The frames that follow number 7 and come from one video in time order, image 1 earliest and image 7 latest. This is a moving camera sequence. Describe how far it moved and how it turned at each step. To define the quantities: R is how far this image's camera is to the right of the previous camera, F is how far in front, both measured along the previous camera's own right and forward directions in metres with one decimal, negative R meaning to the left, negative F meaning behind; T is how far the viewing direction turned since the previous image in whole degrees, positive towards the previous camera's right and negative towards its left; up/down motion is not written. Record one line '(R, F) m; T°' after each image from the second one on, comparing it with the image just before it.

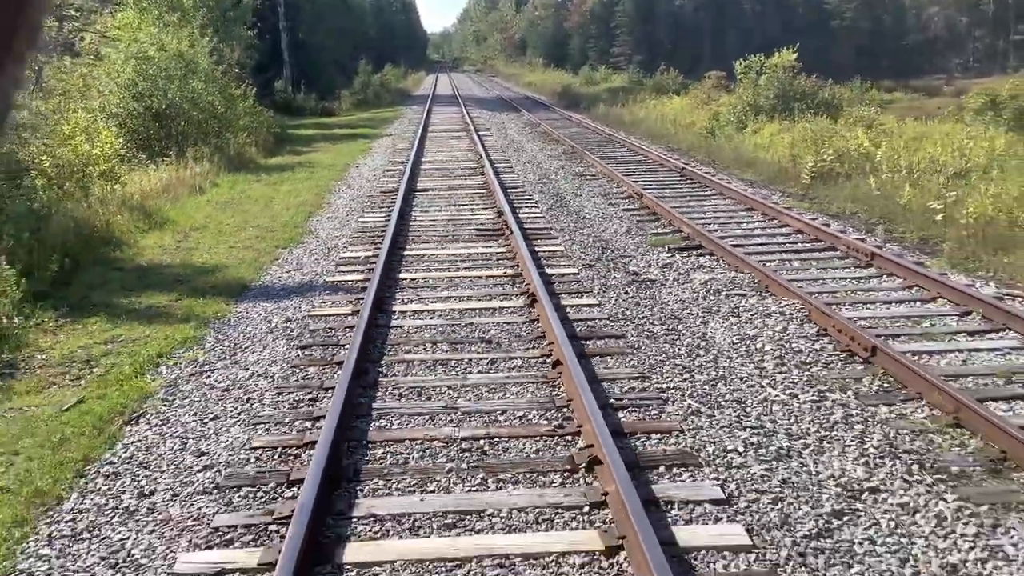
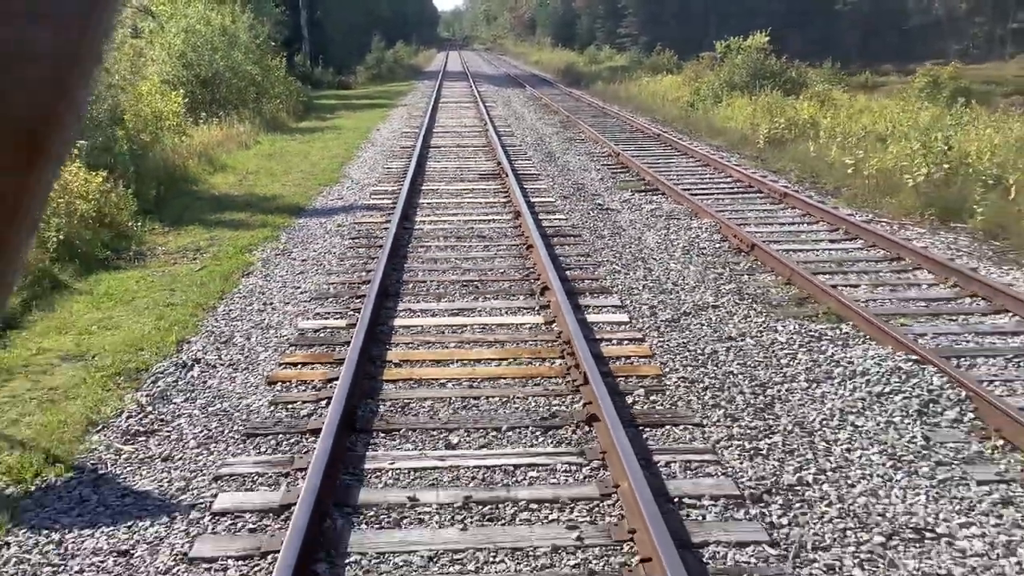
(+0.2, -2.6) m; 0°
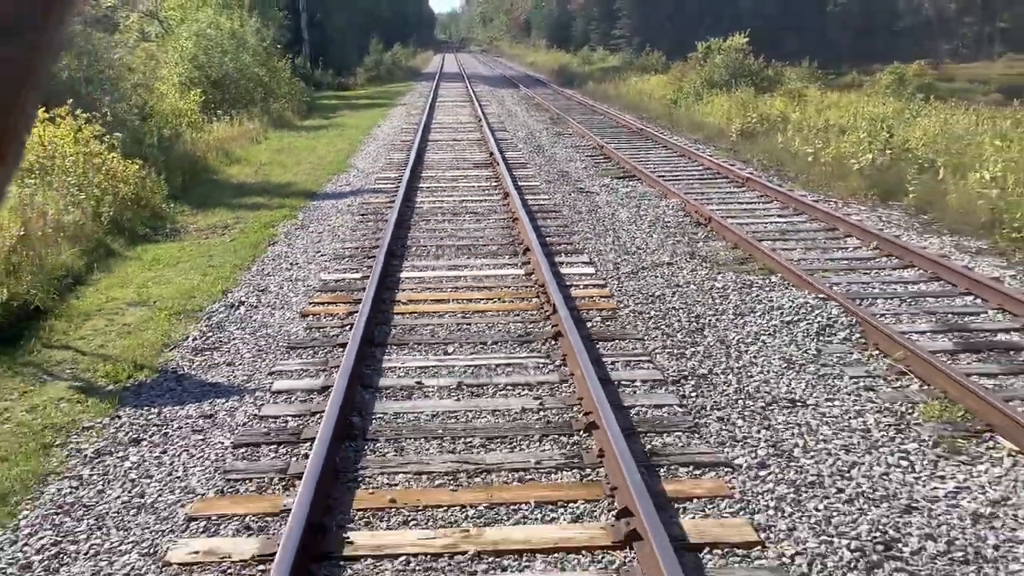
(+0.1, -1.3) m; 0°
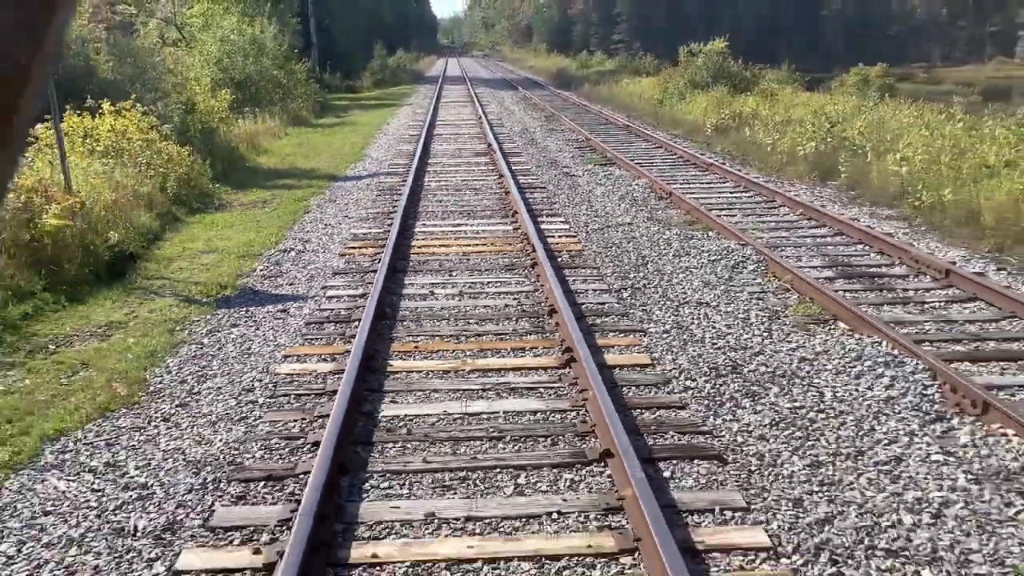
(+0.1, -2.0) m; 0°
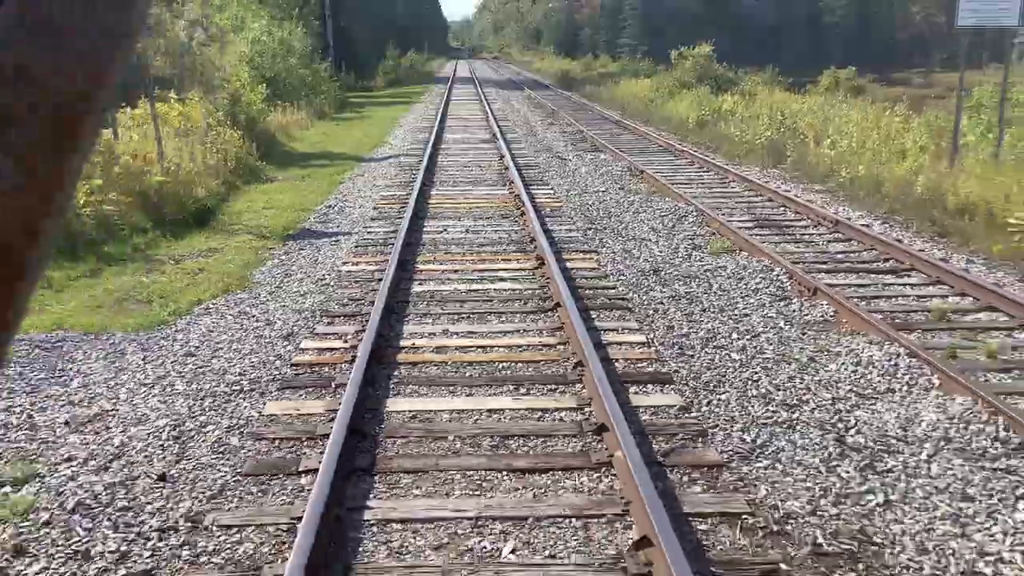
(+0.1, -2.4) m; 0°
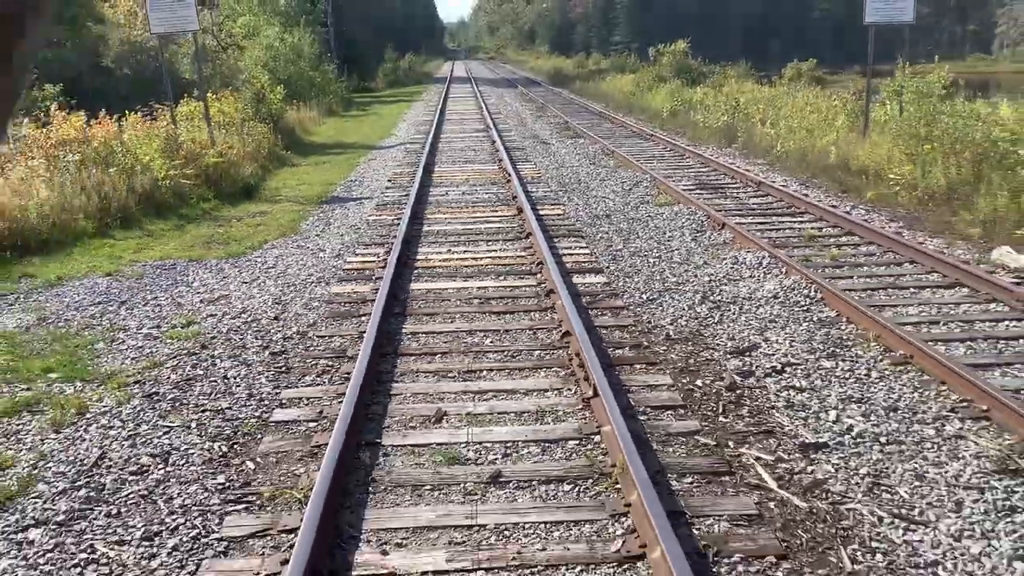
(+0.1, -2.5) m; 0°
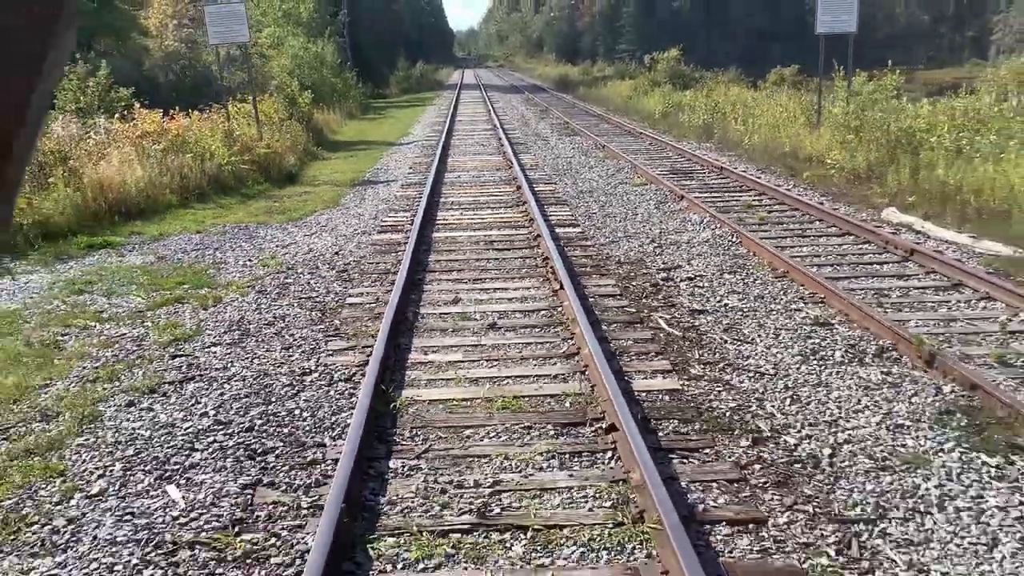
(+0.1, -2.4) m; -1°
